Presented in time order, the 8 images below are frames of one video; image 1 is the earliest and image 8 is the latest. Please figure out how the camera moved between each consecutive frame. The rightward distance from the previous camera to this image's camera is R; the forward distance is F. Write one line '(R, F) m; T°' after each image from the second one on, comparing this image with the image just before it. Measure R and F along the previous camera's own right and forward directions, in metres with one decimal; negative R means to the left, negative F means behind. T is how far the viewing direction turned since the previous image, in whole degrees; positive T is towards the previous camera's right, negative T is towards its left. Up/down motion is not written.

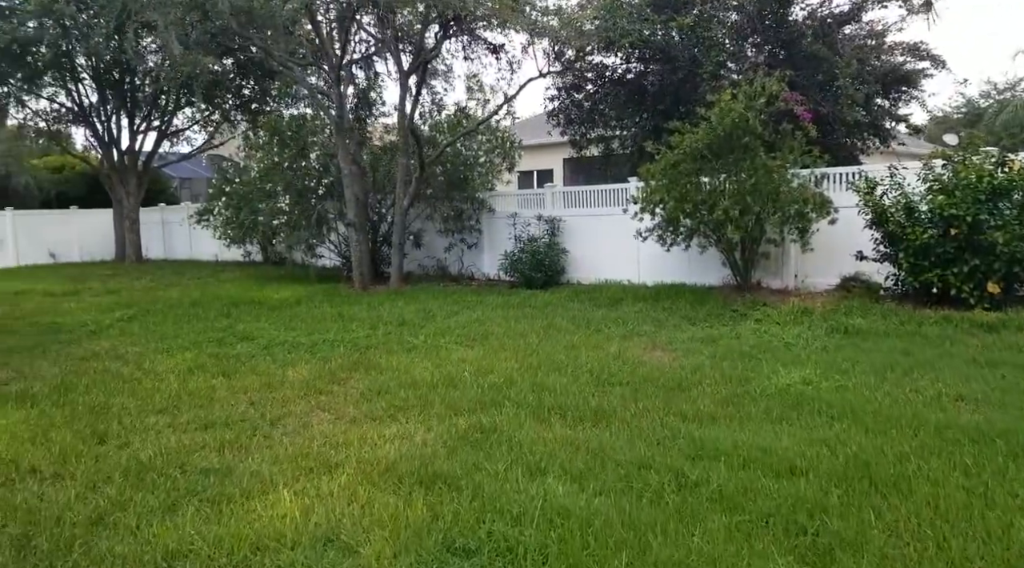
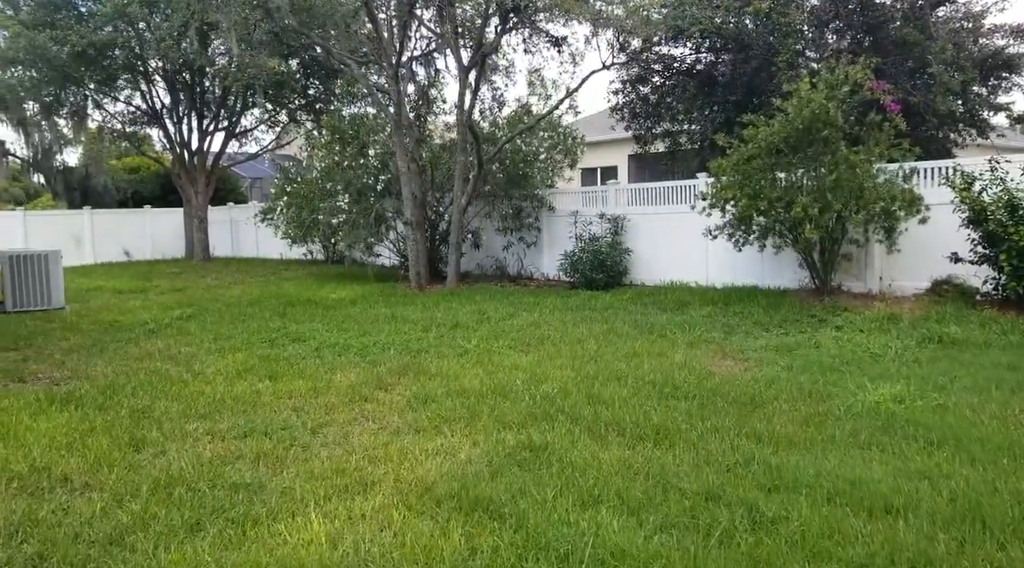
(+0.1, +0.4) m; -5°
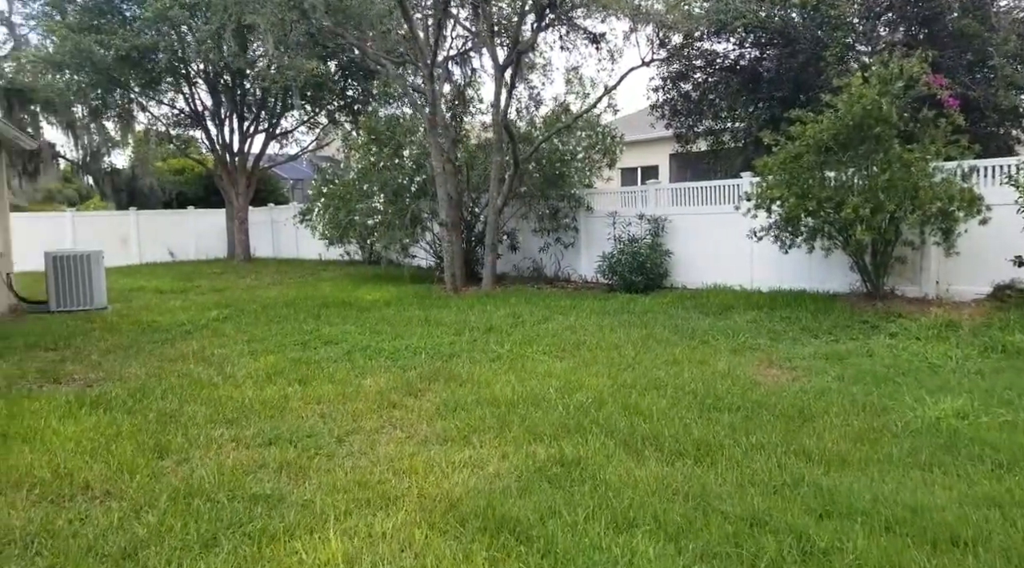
(0.0, +0.2) m; -3°
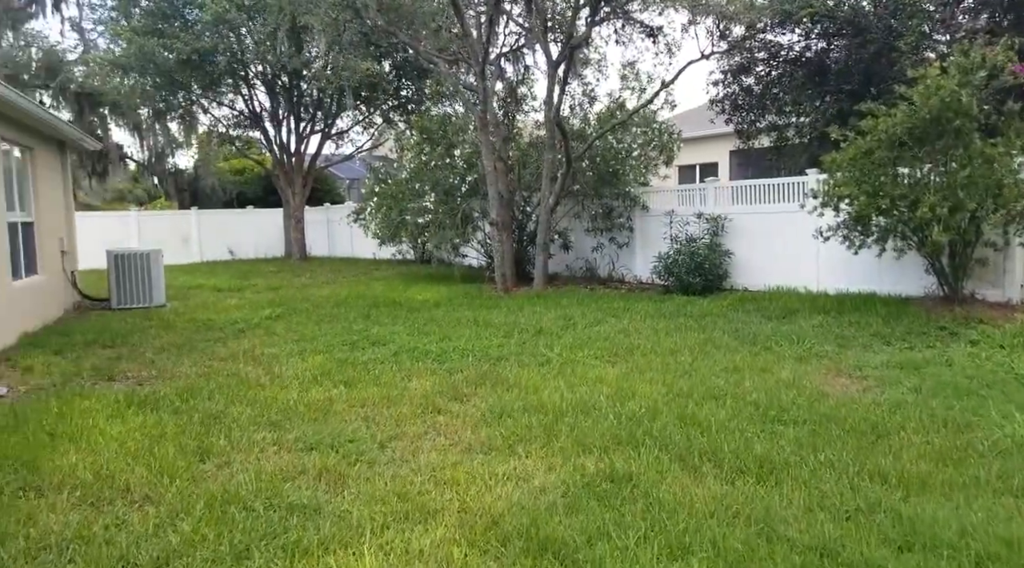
(0.0, +0.2) m; -4°
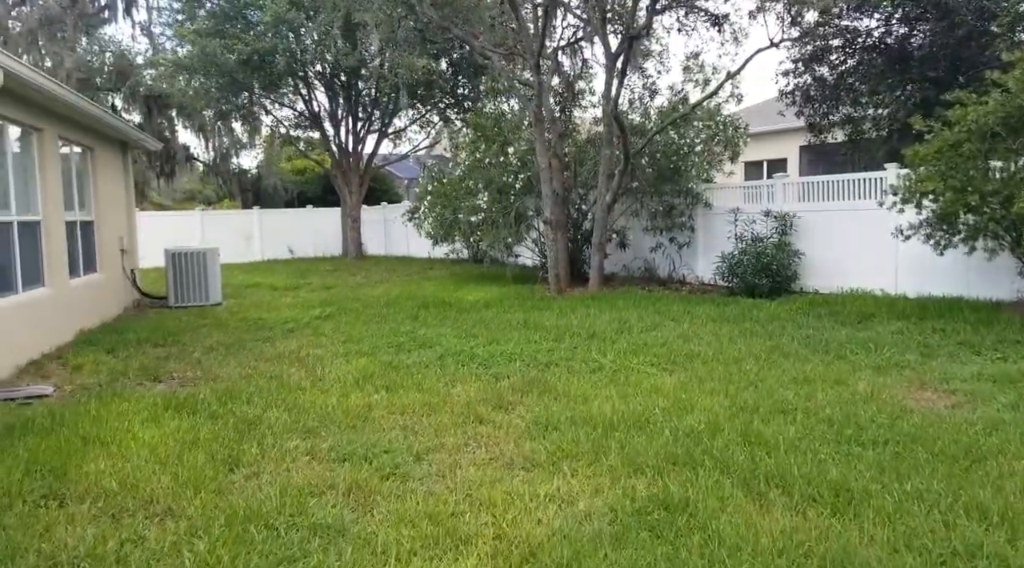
(+0.1, +0.3) m; -5°
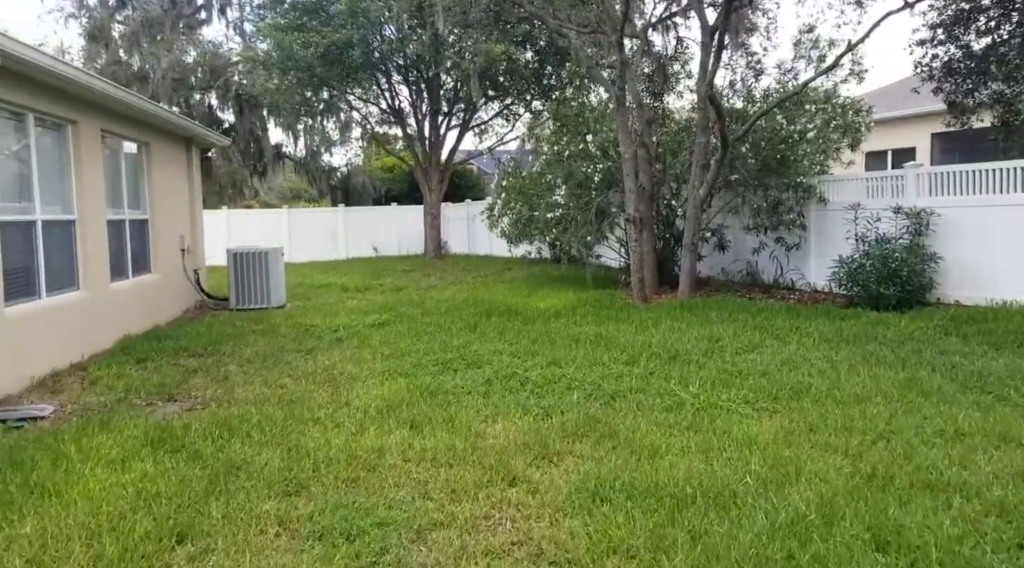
(+0.3, +1.1) m; -8°
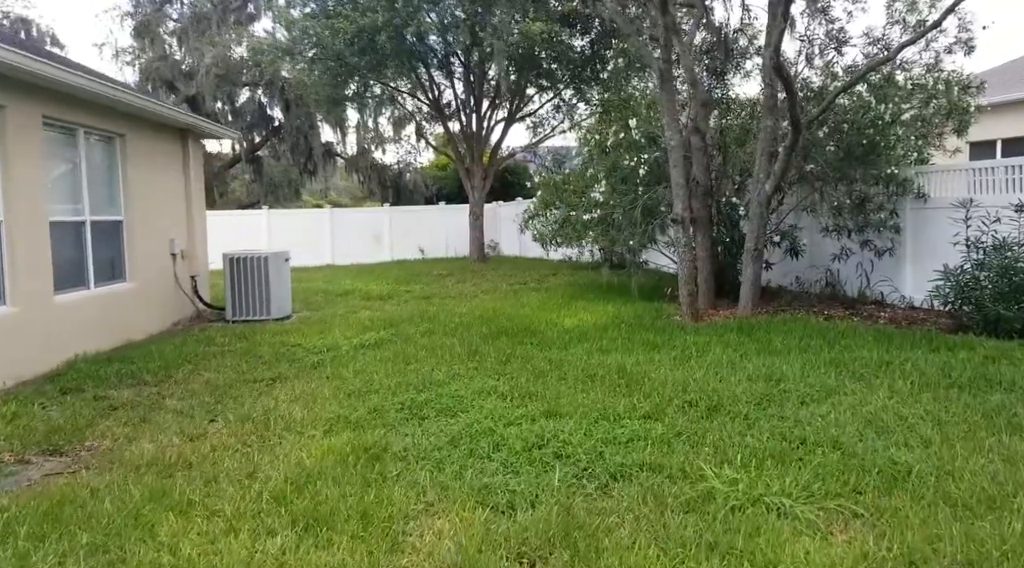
(+0.6, +1.4) m; -6°
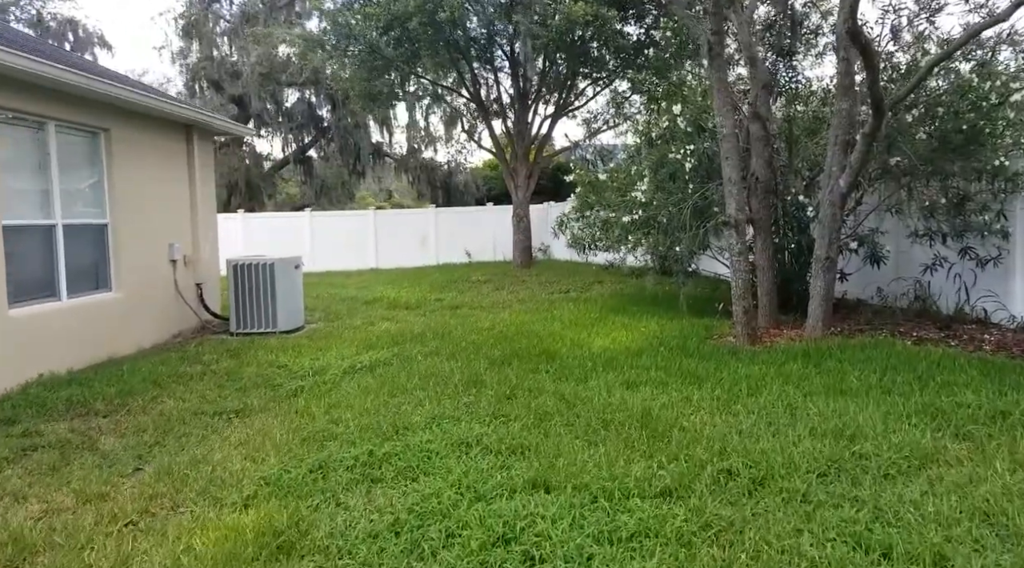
(+0.4, +1.1) m; -5°
